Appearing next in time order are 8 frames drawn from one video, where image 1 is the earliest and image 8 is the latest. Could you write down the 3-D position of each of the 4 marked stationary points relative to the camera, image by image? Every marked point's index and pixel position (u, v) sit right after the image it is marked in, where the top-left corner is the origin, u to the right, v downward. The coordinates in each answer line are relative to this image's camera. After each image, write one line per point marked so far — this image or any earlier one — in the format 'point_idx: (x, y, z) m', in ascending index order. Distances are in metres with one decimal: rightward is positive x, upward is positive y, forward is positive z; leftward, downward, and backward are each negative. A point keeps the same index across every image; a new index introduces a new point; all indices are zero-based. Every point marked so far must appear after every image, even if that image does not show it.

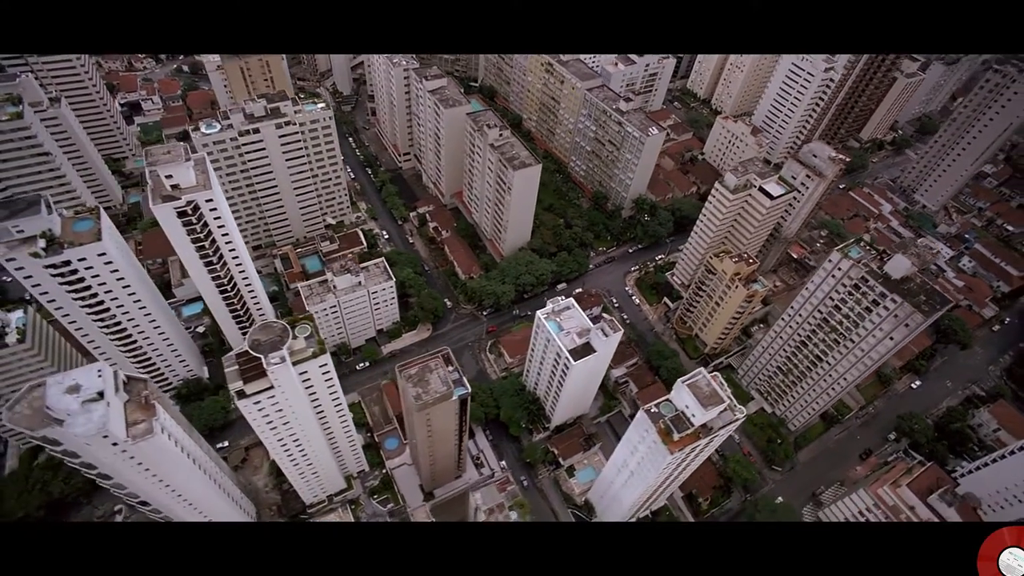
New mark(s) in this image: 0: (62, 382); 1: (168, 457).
0: (-15.6, -3.3, +17.7) m
1: (-13.1, -6.5, +19.4) m
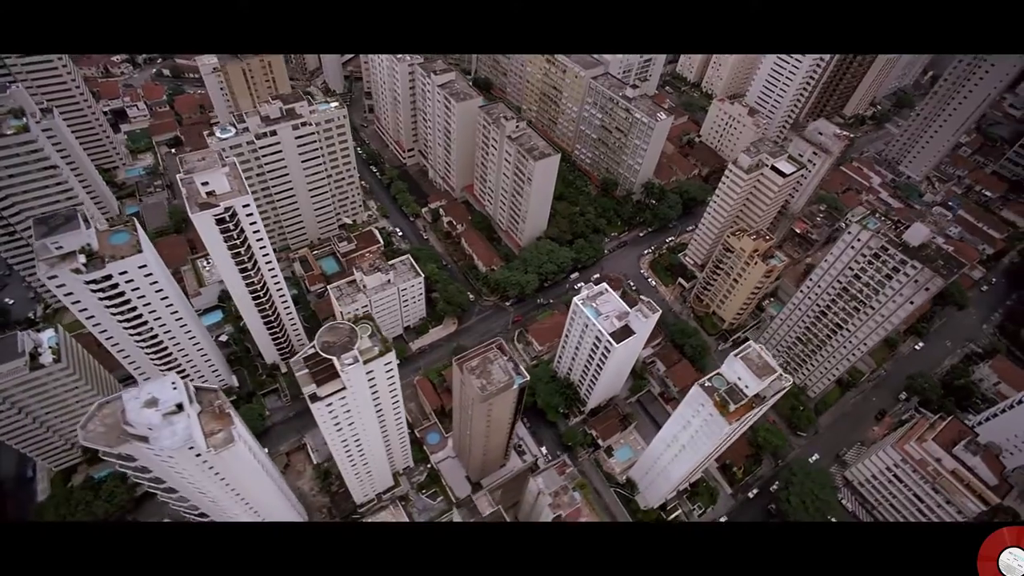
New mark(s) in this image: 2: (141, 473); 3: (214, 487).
0: (-12.8, -3.8, +17.5) m
1: (-10.2, -6.8, +19.4) m
2: (-14.6, -7.1, +19.7) m
3: (-11.8, -7.8, +19.9) m
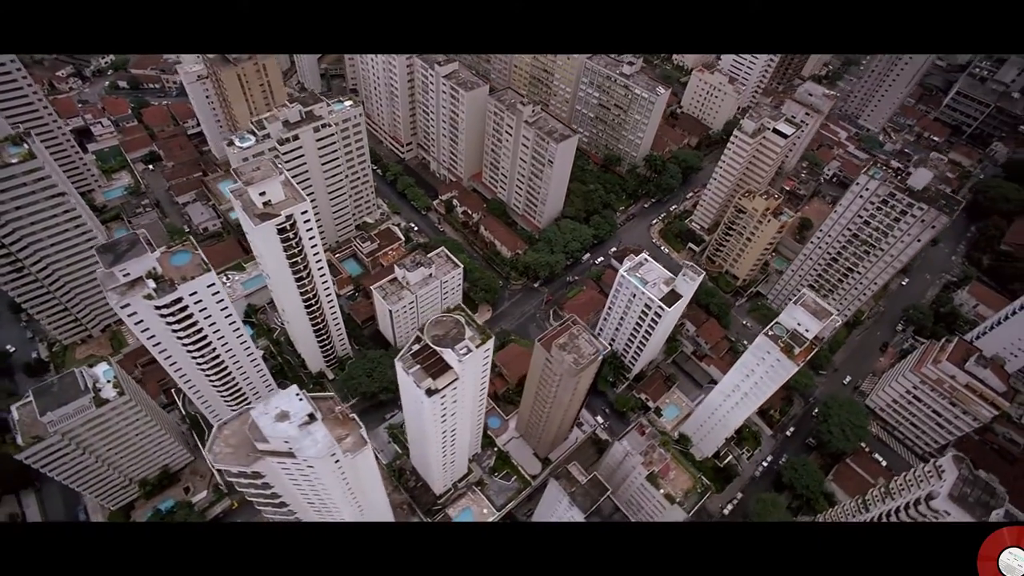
0: (-8.3, -4.2, +17.5) m
1: (-5.6, -6.9, +19.7) m
2: (-9.9, -7.7, +19.5) m
3: (-7.0, -8.1, +20.0) m
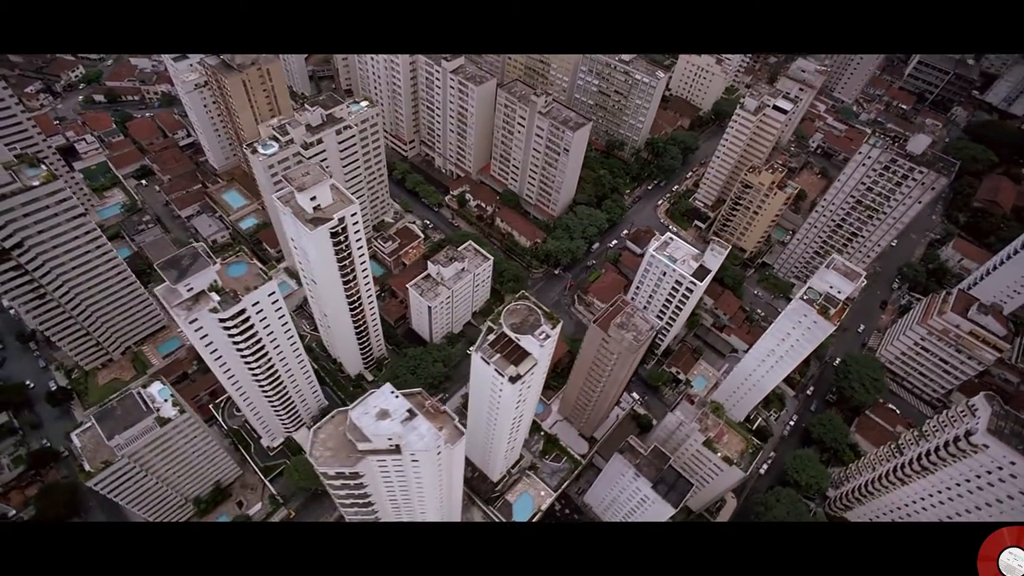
0: (-4.9, -4.3, +17.8) m
1: (-2.2, -6.7, +20.2) m
2: (-6.4, -7.9, +19.8) m
3: (-3.5, -8.0, +20.5) m
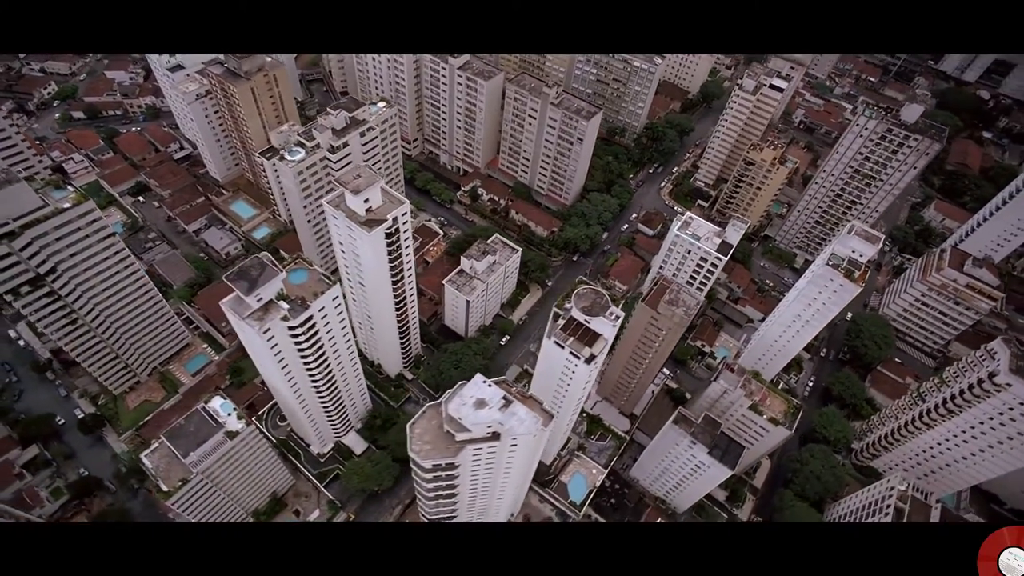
0: (-1.6, -4.1, +18.4) m
1: (+1.2, -6.2, +21.0) m
2: (-2.9, -7.8, +20.4) m
3: (-0.1, -7.6, +21.2) m
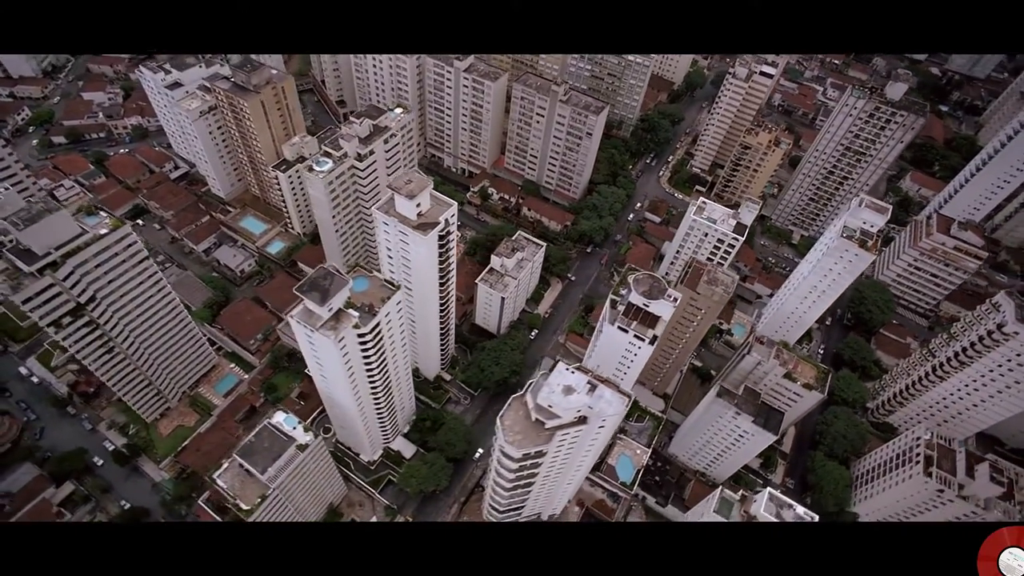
0: (+1.7, -3.8, +19.2) m
1: (+4.4, -5.7, +21.9) m
2: (+0.5, -7.6, +21.0) m
3: (+3.2, -7.2, +22.1) m
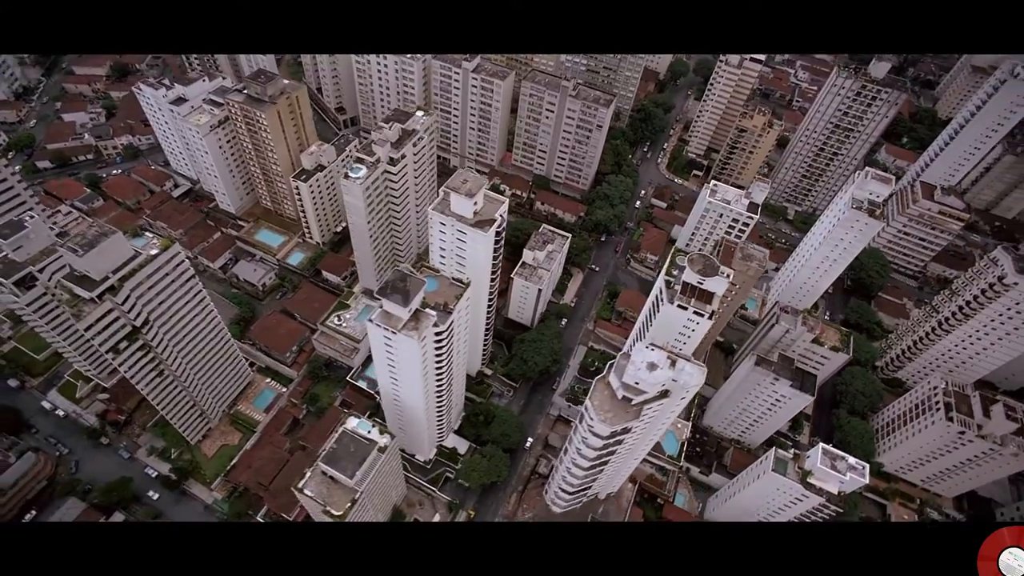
0: (+5.1, -3.1, +20.3) m
1: (+7.8, -4.8, +23.2) m
2: (+4.1, -7.0, +22.1) m
3: (+6.8, -6.4, +23.3) m
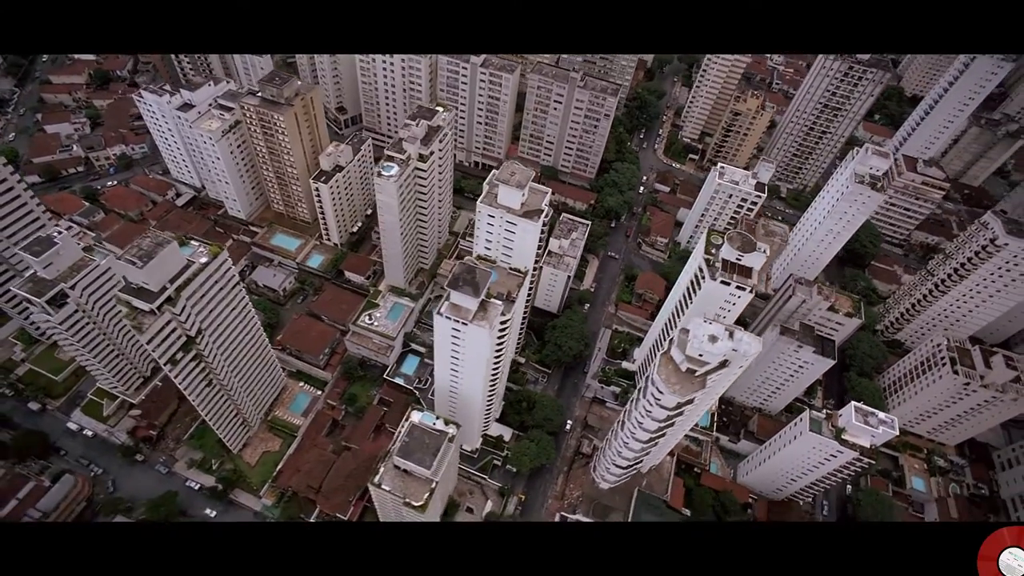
0: (+8.1, -2.2, +21.5) m
1: (+10.7, -3.7, +24.7) m
2: (+7.2, -6.1, +23.3) m
3: (+9.7, -5.3, +24.7) m
